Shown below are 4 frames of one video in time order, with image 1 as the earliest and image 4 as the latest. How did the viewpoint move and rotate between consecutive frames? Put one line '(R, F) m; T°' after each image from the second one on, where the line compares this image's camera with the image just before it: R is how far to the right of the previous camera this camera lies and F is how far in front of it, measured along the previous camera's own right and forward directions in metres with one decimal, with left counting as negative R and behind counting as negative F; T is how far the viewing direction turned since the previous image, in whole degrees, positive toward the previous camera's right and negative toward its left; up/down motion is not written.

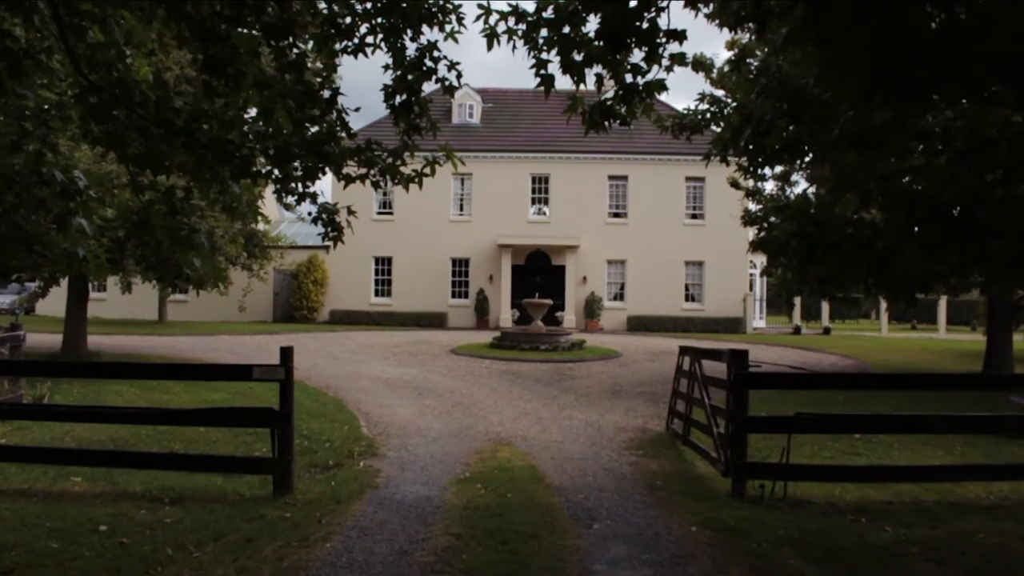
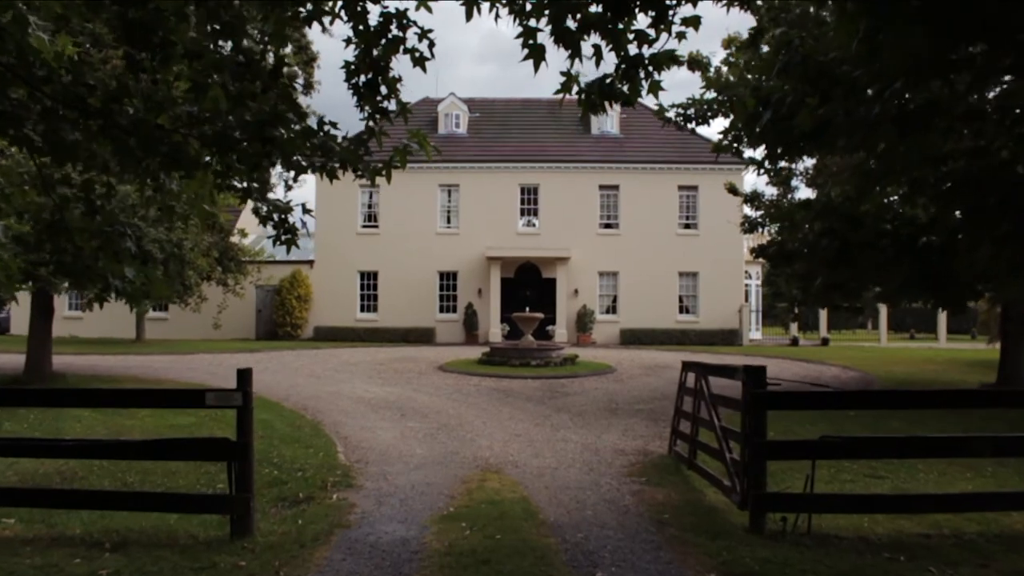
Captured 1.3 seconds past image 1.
(0.0, +0.8) m; +1°
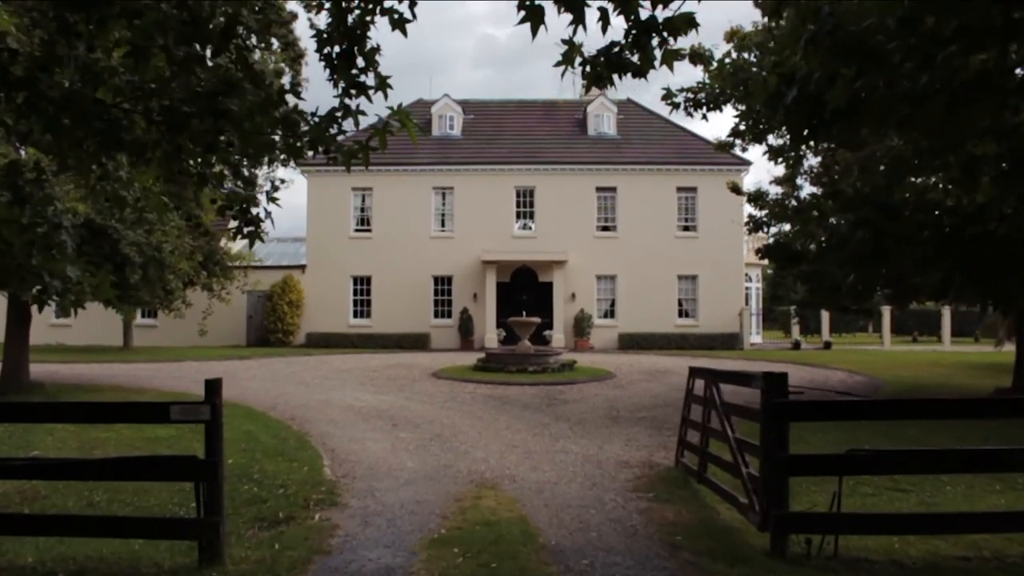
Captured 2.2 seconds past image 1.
(0.0, +0.6) m; 0°
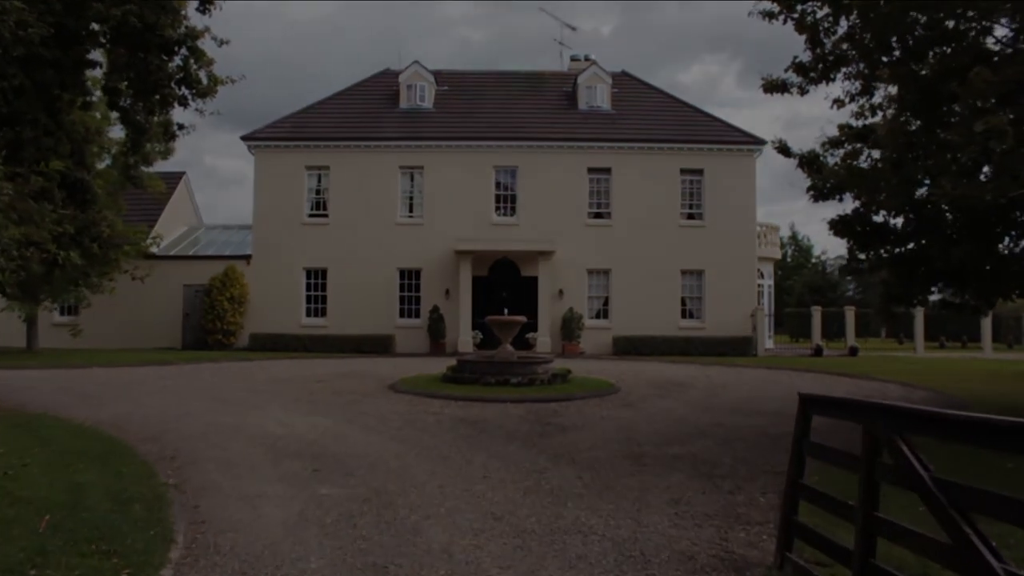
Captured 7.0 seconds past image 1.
(0.0, +3.9) m; +2°
